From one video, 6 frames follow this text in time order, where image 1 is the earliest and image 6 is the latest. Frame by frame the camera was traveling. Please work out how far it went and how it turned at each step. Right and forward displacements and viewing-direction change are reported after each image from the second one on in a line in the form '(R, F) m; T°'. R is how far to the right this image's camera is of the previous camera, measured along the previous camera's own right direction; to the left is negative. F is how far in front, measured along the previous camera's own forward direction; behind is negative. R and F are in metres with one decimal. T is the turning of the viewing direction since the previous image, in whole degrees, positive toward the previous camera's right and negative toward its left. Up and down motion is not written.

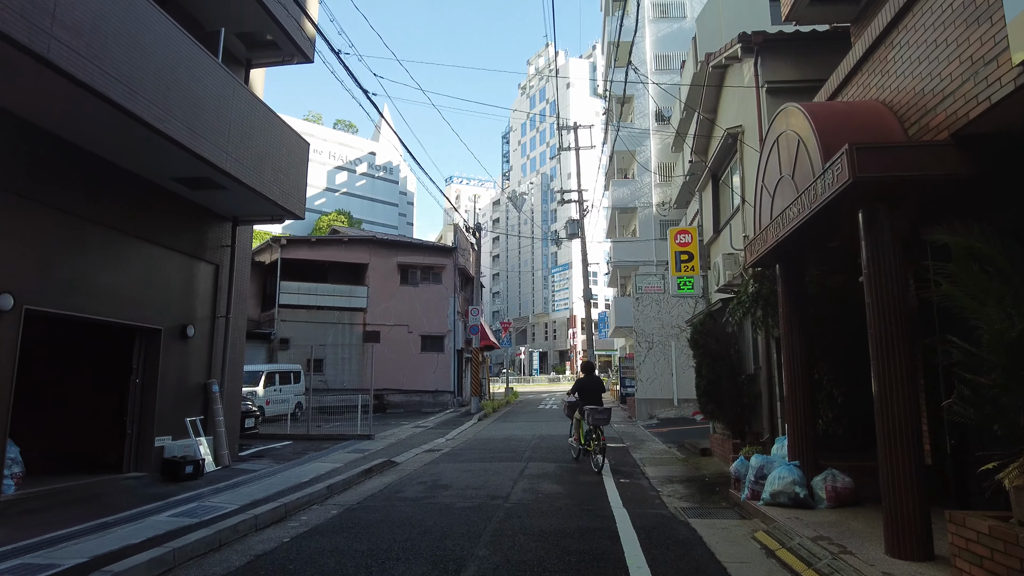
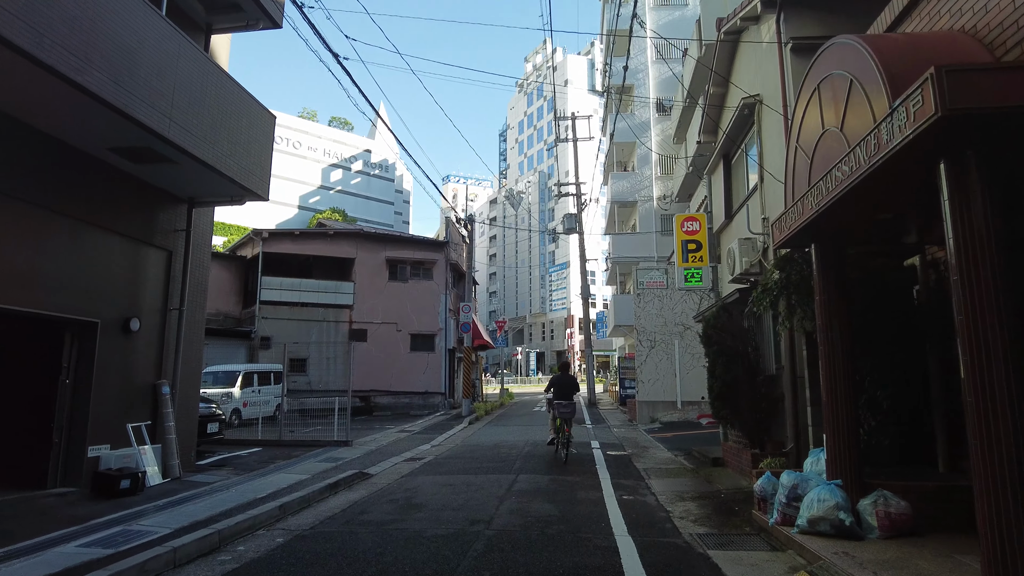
(+0.1, +1.2) m; 0°
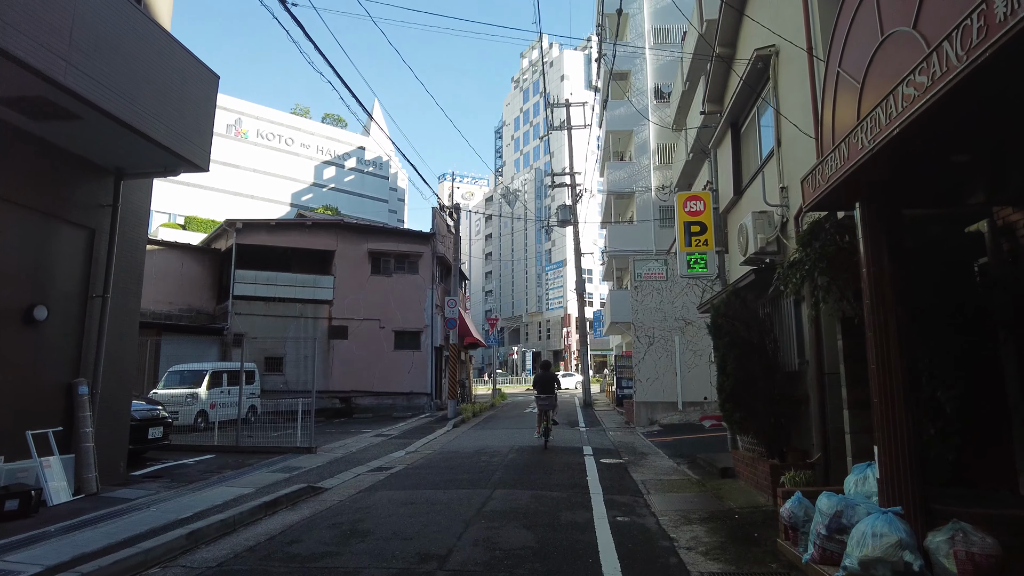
(+0.3, +1.3) m; 0°
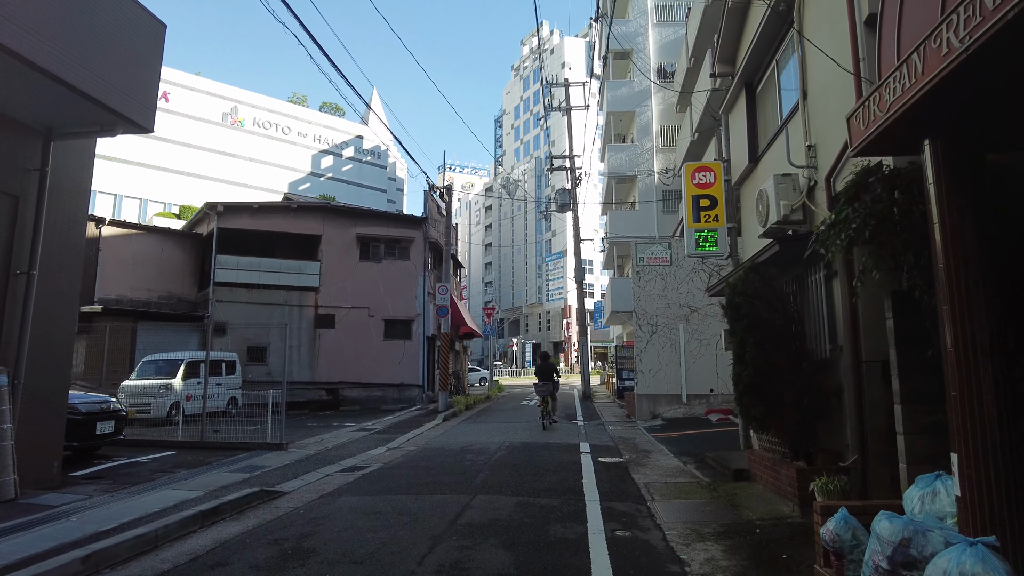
(+0.2, +1.0) m; 0°
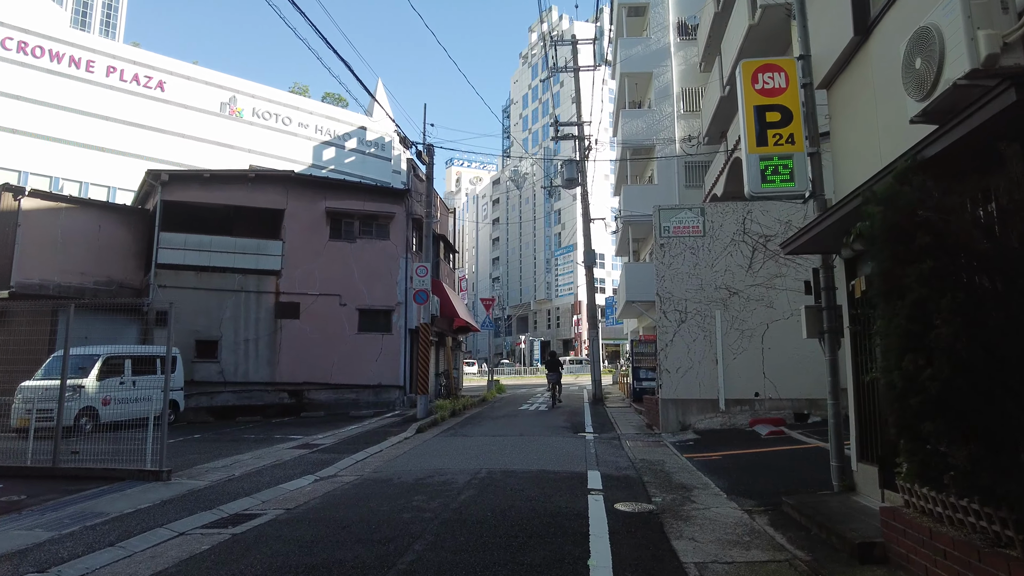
(+0.4, +3.2) m; -1°
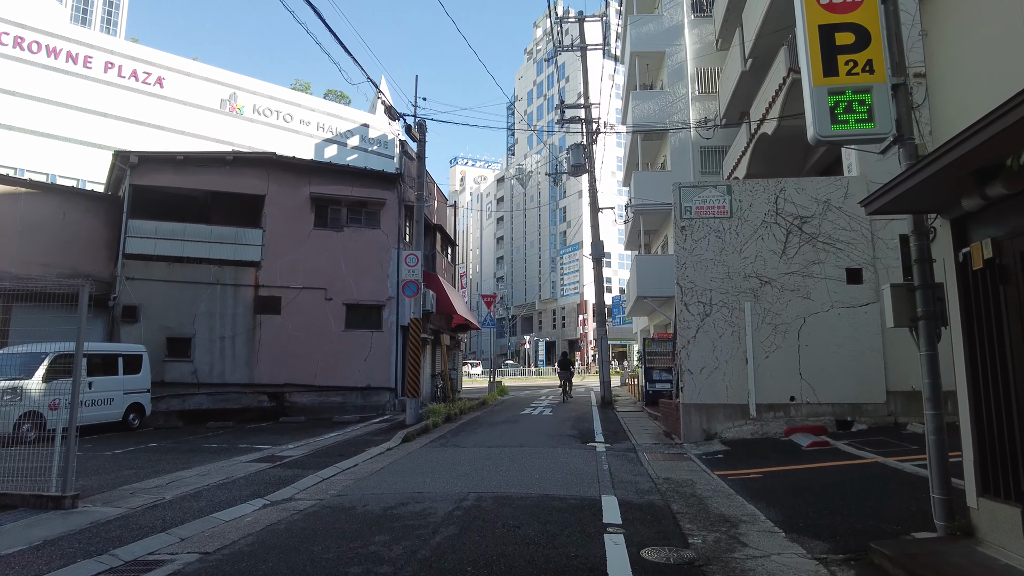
(+0.1, +1.5) m; -1°
